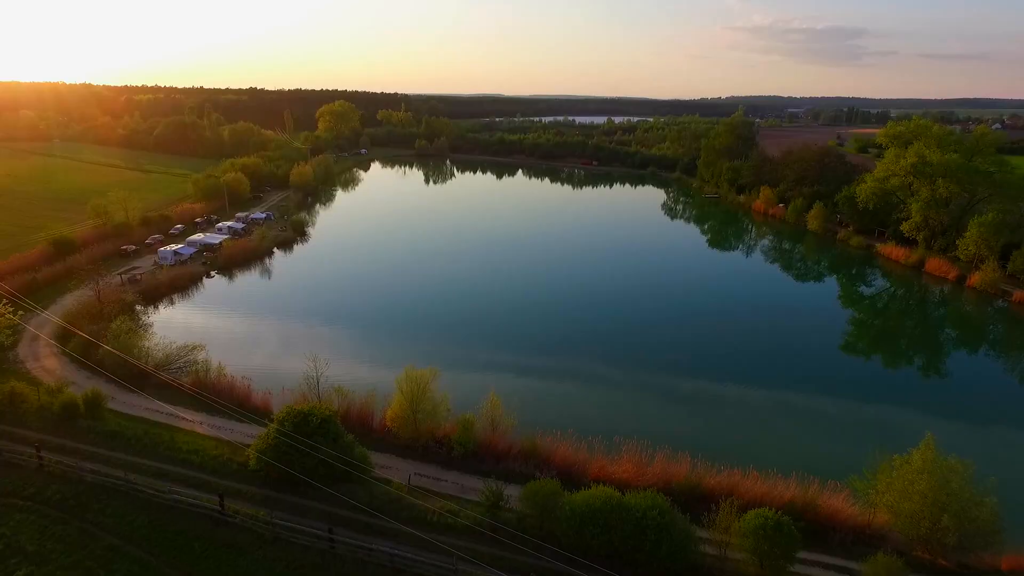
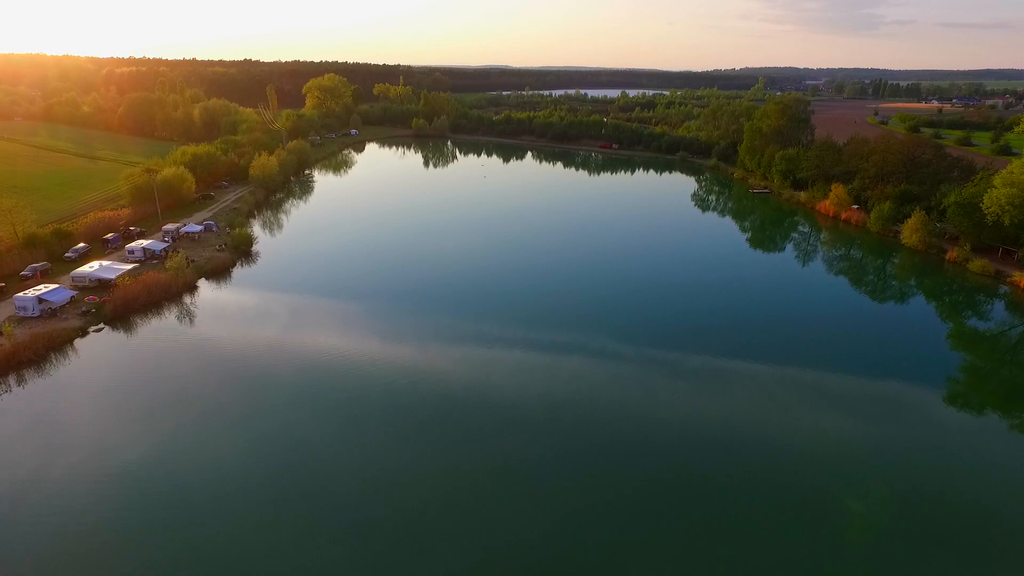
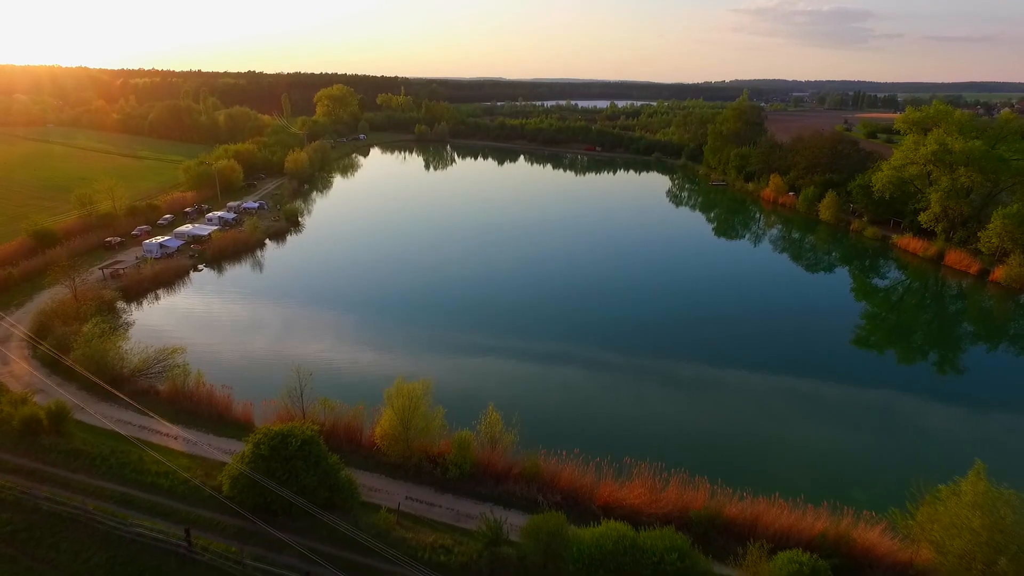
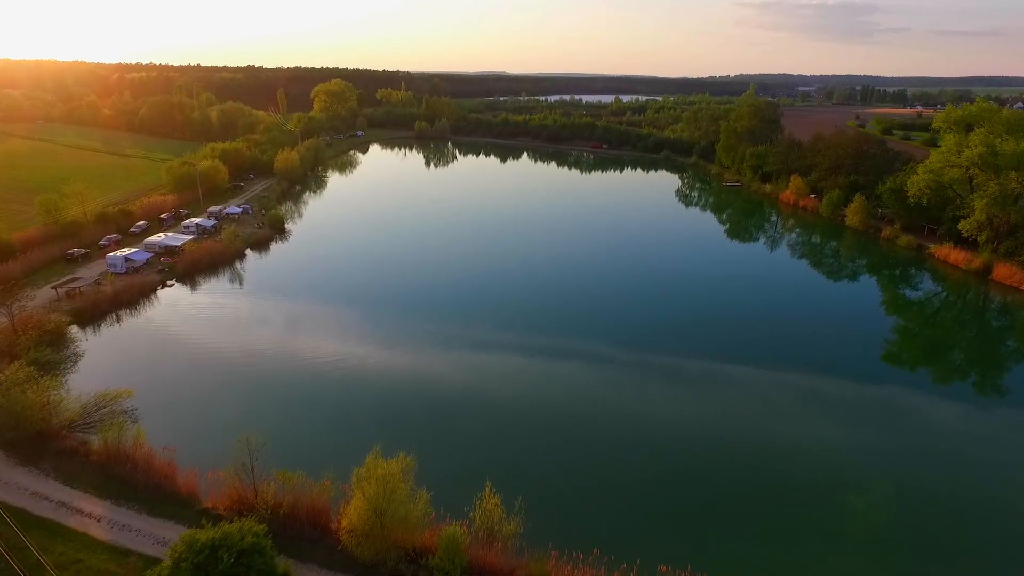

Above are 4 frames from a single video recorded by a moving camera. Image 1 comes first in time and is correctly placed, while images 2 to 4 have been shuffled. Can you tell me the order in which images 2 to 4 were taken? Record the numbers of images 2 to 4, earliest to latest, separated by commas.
3, 4, 2
